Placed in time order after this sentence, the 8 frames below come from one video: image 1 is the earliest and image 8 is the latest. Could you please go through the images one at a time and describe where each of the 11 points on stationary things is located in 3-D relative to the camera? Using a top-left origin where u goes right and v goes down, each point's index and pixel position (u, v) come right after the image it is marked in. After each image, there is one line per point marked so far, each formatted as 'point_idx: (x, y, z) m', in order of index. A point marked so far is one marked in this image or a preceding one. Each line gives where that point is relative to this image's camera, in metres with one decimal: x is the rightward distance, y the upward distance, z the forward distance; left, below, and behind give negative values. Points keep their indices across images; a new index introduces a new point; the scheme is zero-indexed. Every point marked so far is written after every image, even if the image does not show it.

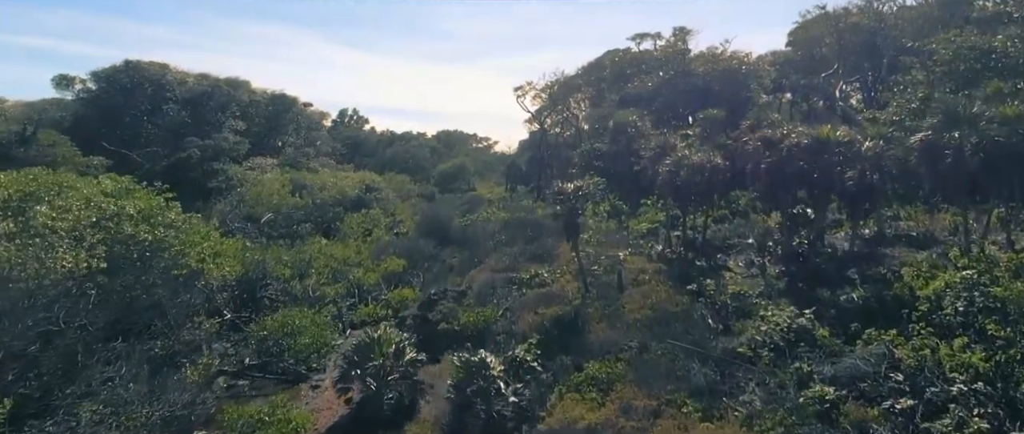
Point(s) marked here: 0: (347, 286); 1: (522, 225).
0: (-4.7, -2.0, +19.2) m
1: (+0.3, -0.4, +19.5) m
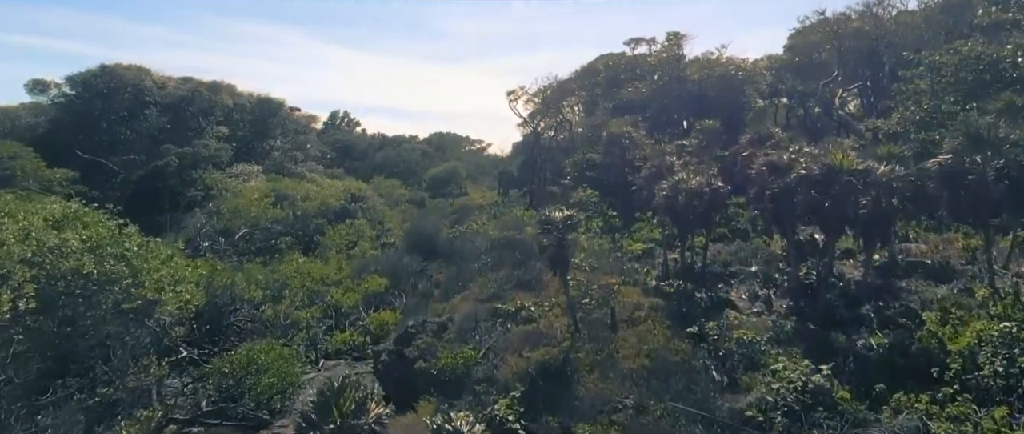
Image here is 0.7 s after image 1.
0: (-5.1, -2.5, +18.1) m
1: (0.0, -1.0, +18.5) m
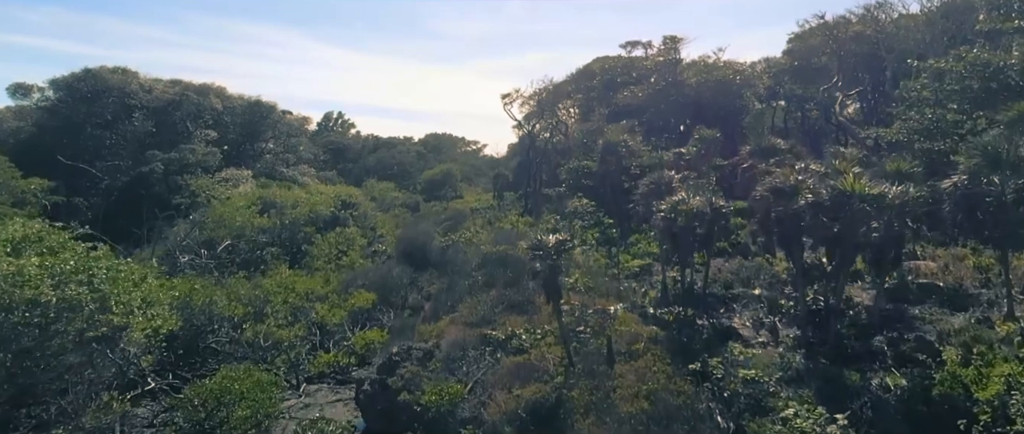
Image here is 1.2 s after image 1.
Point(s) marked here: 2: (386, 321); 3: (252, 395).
0: (-5.3, -2.8, +17.4) m
1: (-0.2, -1.3, +17.8) m
2: (-3.5, -2.9, +18.8) m
3: (-4.6, -3.2, +12.1) m
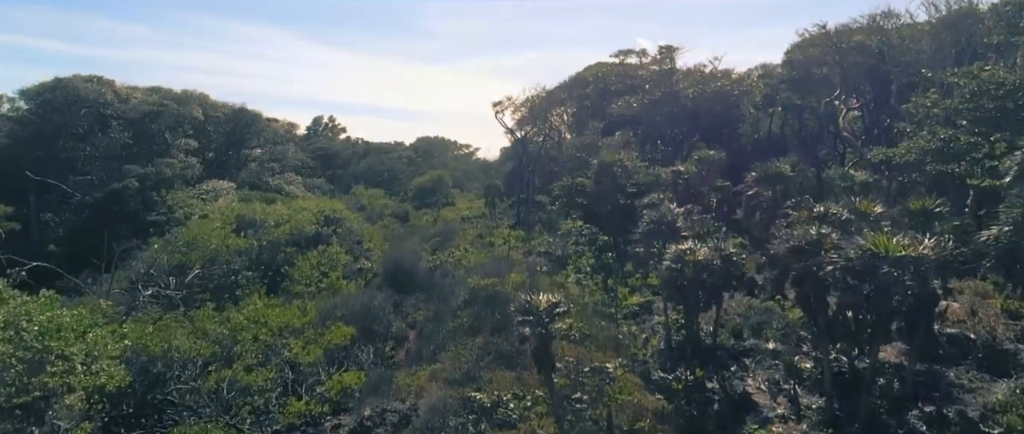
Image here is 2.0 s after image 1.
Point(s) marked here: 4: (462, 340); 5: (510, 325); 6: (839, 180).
0: (-5.5, -3.6, +16.1) m
1: (-0.5, -2.1, +16.5) m
2: (-3.8, -3.7, +17.5) m
3: (-4.8, -3.9, +10.7) m
4: (-1.2, -2.8, +15.7) m
5: (0.0, -2.3, +15.8) m
6: (+9.6, +1.0, +19.7) m
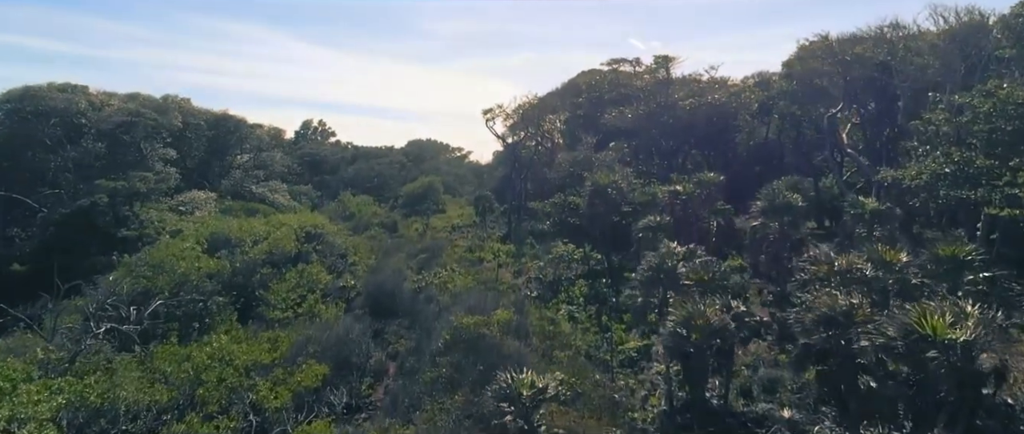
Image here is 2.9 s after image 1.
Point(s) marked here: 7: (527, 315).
0: (-5.9, -4.3, +14.7) m
1: (-0.8, -2.8, +15.2) m
2: (-4.1, -4.4, +16.1) m
3: (-5.1, -4.7, +9.4) m
4: (-1.5, -3.5, +14.3) m
5: (-0.3, -3.1, +14.5) m
6: (+9.2, +0.2, +18.5) m
7: (+0.4, -2.5, +17.5) m
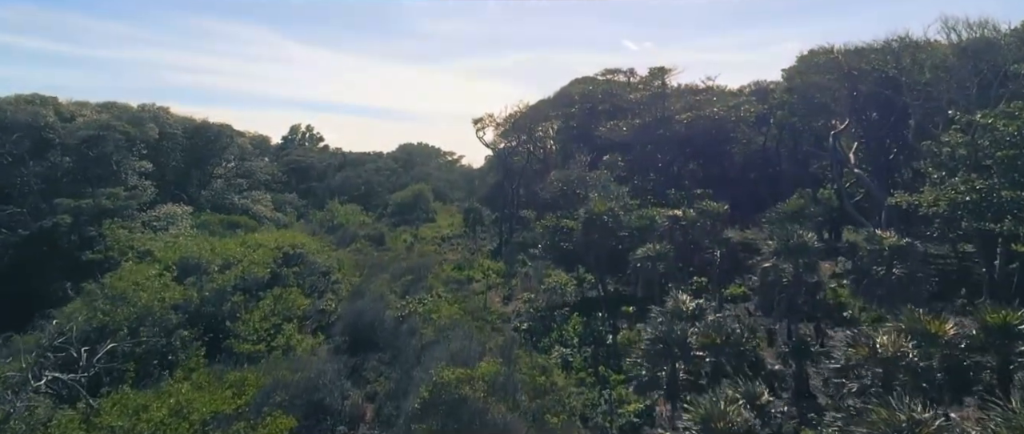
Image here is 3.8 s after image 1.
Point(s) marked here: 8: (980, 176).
0: (-6.1, -5.2, +13.1) m
1: (-1.1, -3.7, +13.6) m
2: (-4.4, -5.3, +14.5) m
3: (-5.3, -5.5, +7.7) m
4: (-1.8, -4.4, +12.7) m
5: (-0.6, -4.0, +12.9) m
6: (+8.9, -0.6, +17.0) m
7: (+0.1, -3.4, +15.9) m
8: (+13.5, +1.2, +19.6) m
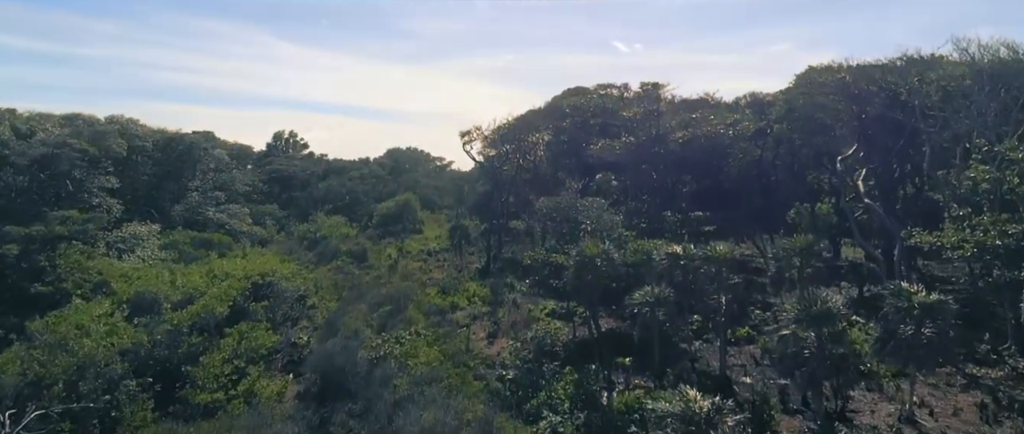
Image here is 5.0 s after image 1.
0: (-6.5, -6.3, +11.0) m
1: (-1.5, -4.8, +11.6) m
2: (-4.8, -6.3, +12.5) m
3: (-5.6, -6.6, +5.7) m
4: (-2.1, -5.5, +10.8) m
5: (-1.0, -5.0, +11.0) m
6: (+8.5, -1.8, +15.2) m
7: (-0.3, -4.5, +14.0) m
8: (+13.1, +0.1, +17.9) m
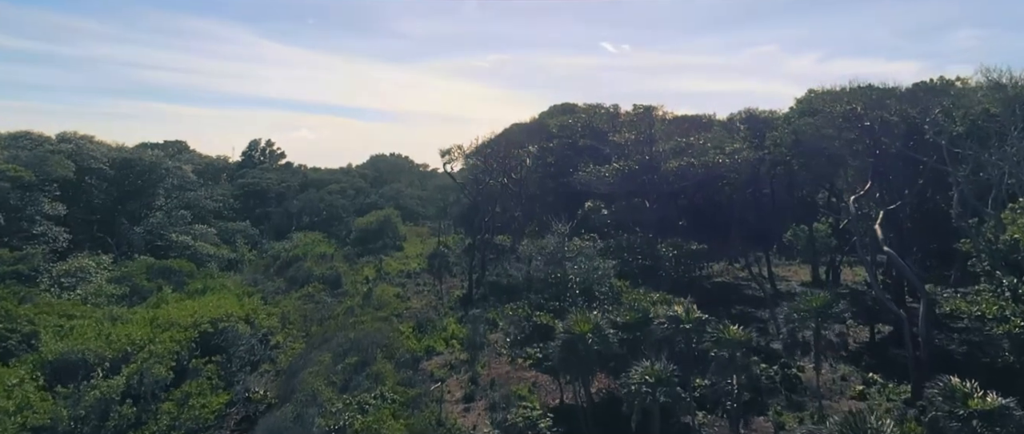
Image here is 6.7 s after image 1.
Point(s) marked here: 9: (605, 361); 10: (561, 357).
0: (-6.9, -7.8, +8.2) m
1: (-1.9, -6.3, +8.9) m
2: (-5.3, -7.8, +9.8) m
3: (-6.0, -8.1, +2.9) m
4: (-2.5, -7.0, +8.1) m
5: (-1.4, -6.6, +8.3) m
6: (+8.0, -3.3, +12.7) m
7: (-0.8, -6.0, +11.3) m
8: (+12.5, -1.5, +15.5) m
9: (+2.3, -3.5, +17.7) m
10: (+1.3, -3.2, +17.6) m
